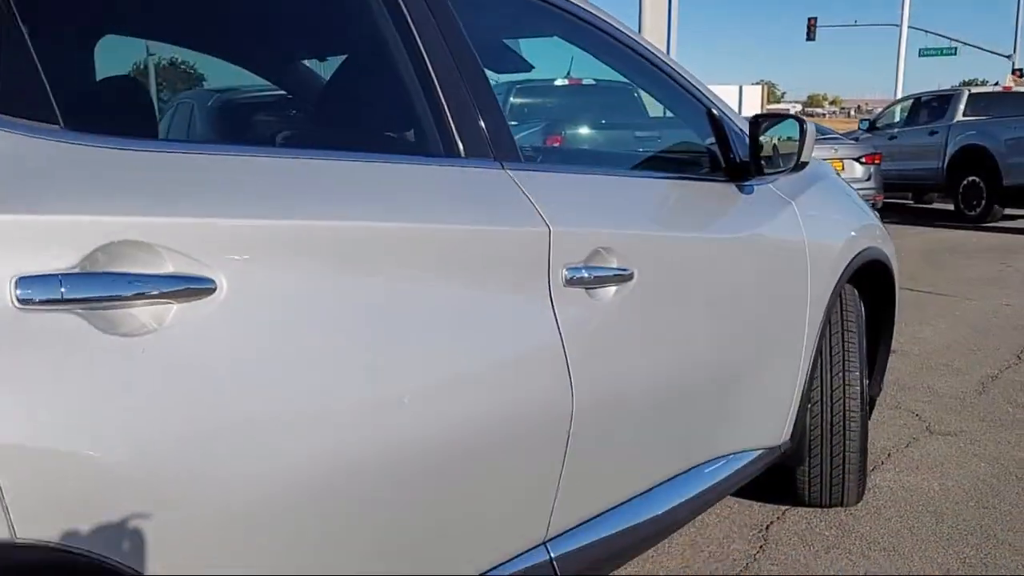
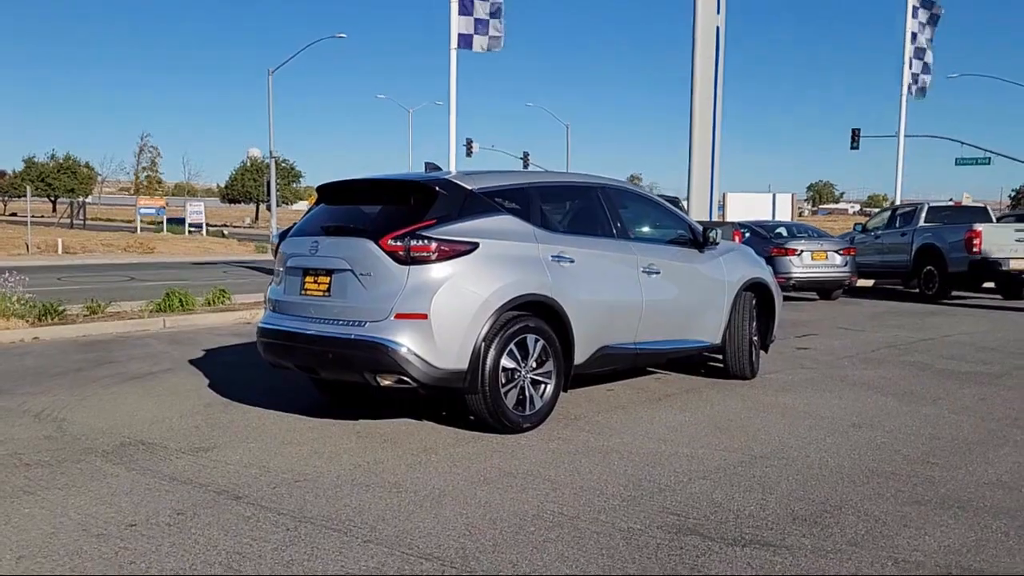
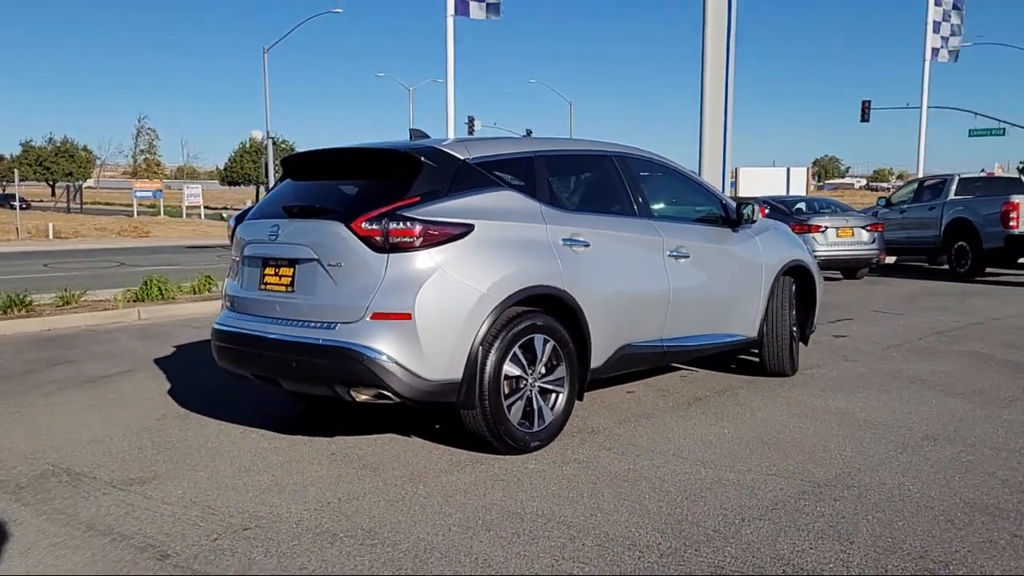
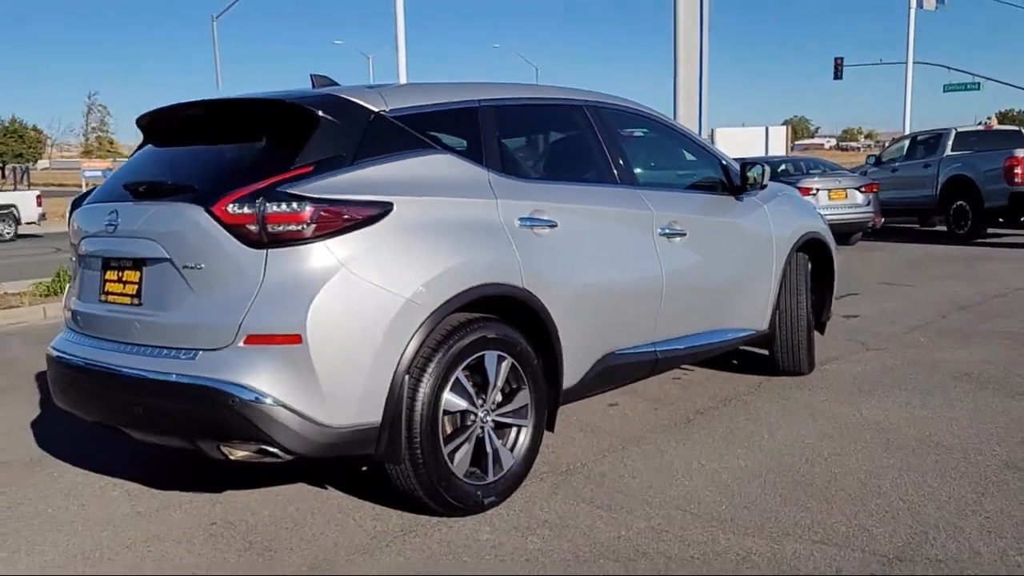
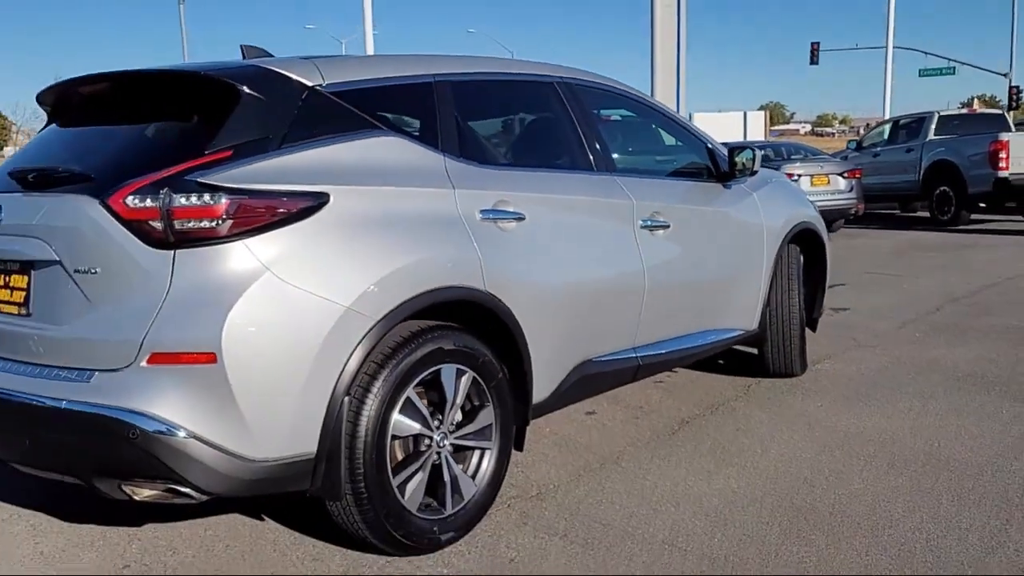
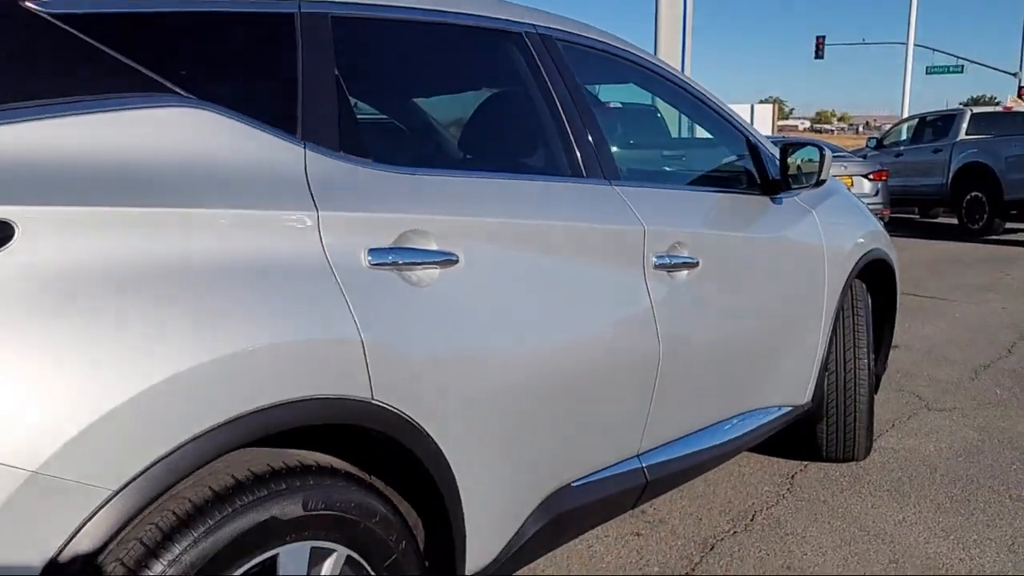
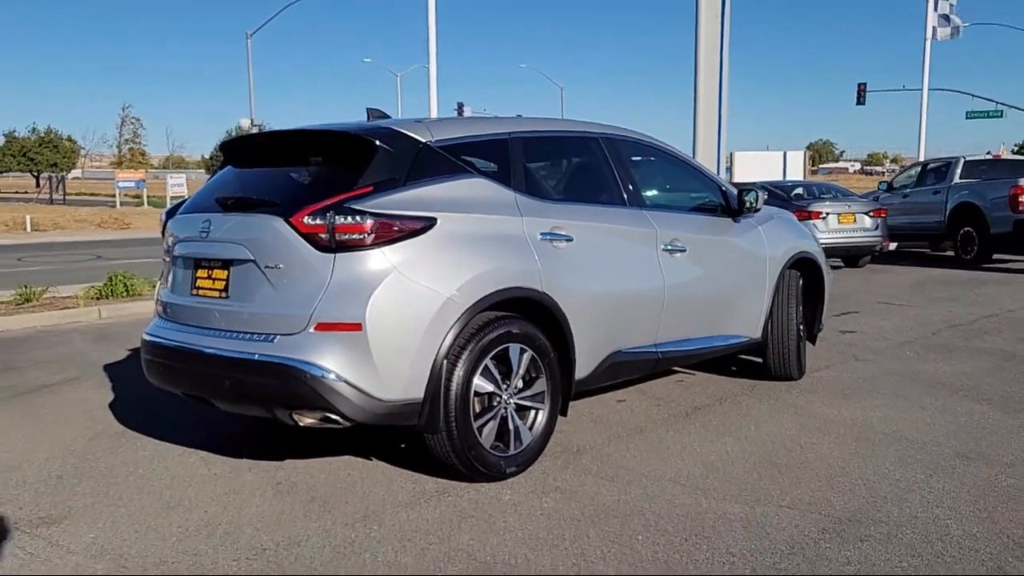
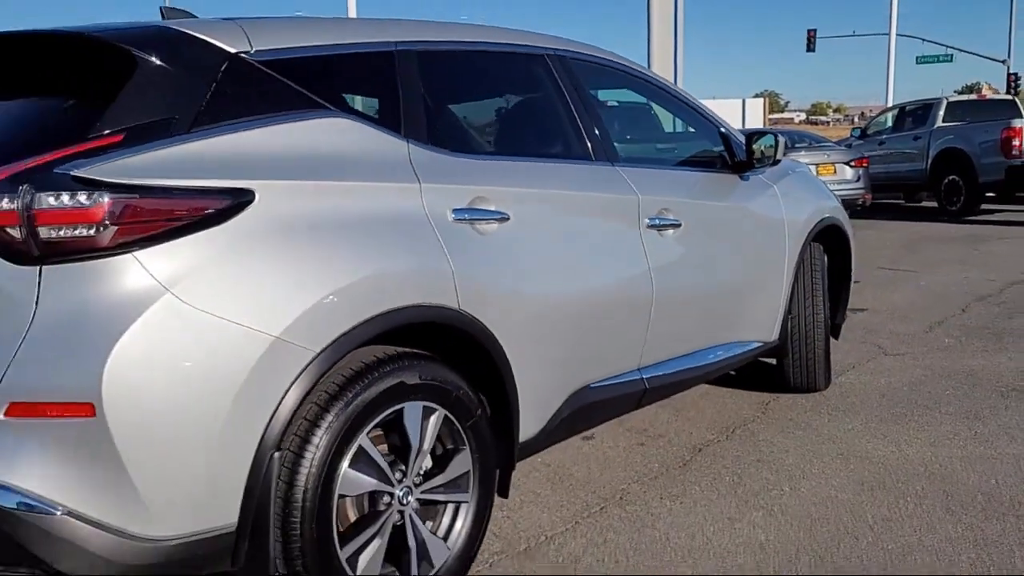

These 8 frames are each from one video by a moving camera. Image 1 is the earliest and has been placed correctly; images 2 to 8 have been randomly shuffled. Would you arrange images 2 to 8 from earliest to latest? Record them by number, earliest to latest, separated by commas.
6, 8, 5, 4, 7, 3, 2
